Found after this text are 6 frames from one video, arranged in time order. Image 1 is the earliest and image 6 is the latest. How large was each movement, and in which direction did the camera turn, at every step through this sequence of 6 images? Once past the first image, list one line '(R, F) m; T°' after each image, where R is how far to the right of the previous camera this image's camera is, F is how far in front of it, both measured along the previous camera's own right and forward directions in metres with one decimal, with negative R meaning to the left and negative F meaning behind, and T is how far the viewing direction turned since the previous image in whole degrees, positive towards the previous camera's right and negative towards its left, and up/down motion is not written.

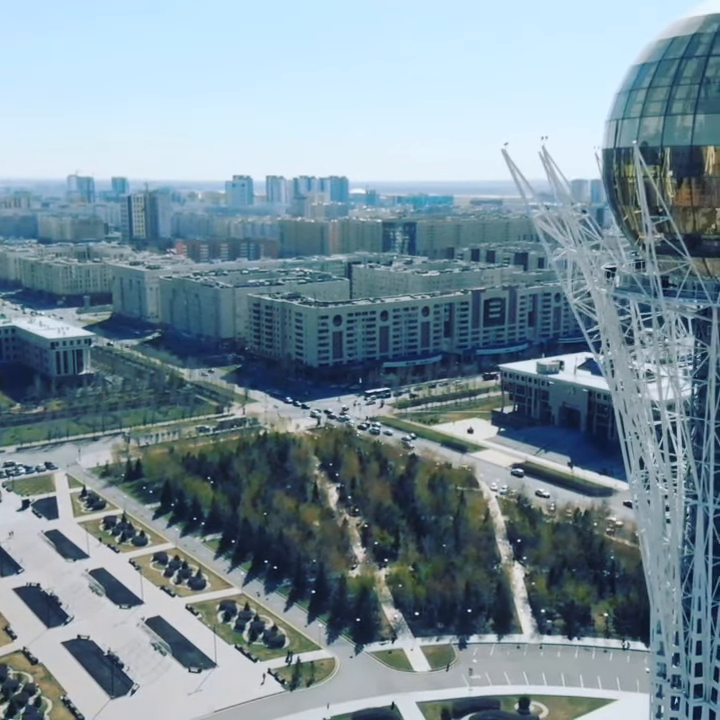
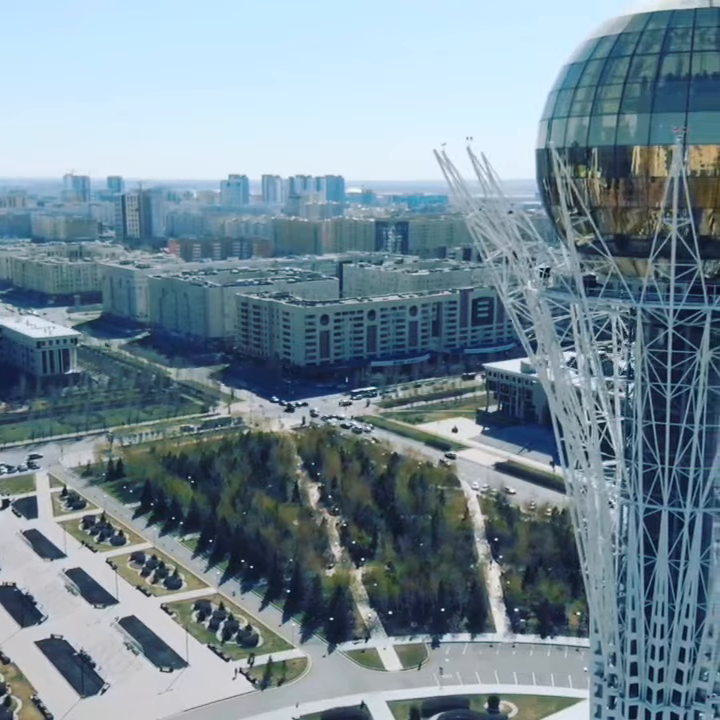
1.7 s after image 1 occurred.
(+0.8, 0.0) m; 0°
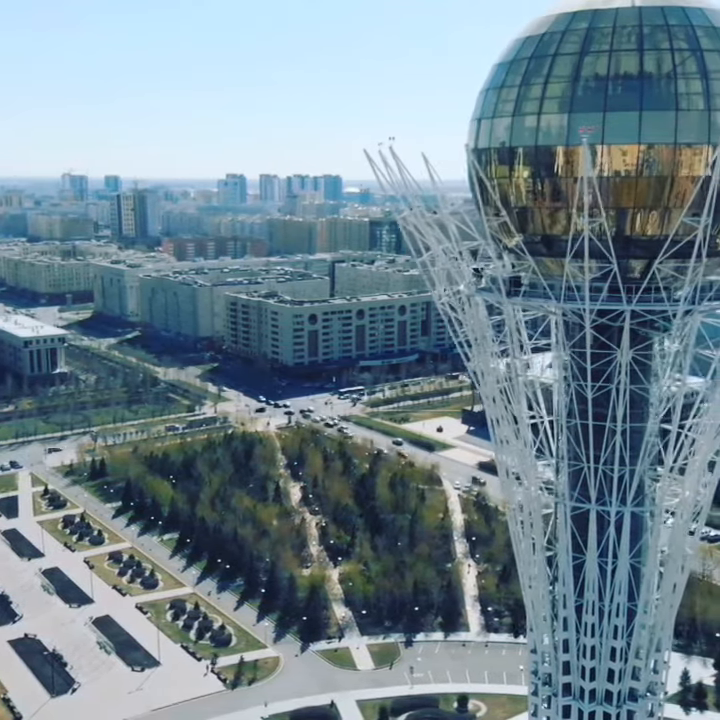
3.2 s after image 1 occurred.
(+0.9, 0.0) m; 0°
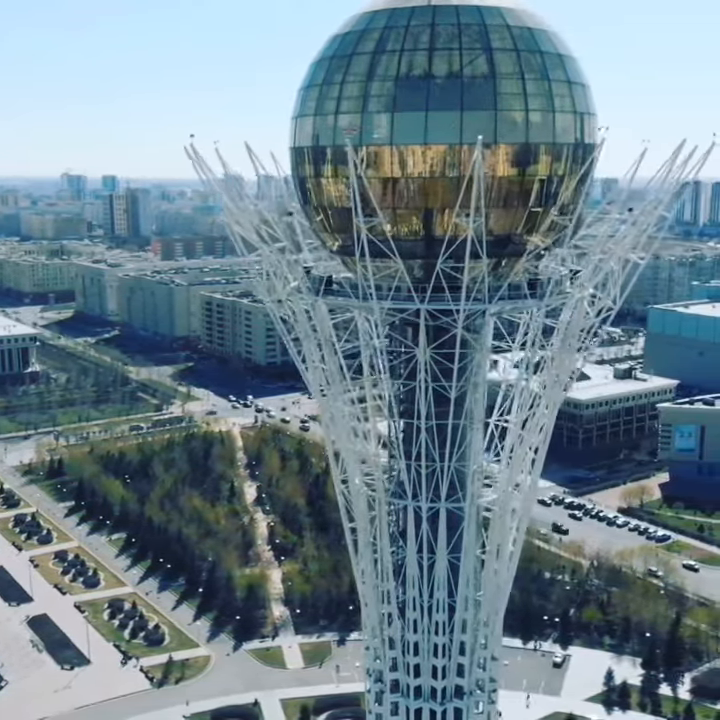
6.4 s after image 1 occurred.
(+2.3, 0.0) m; 0°
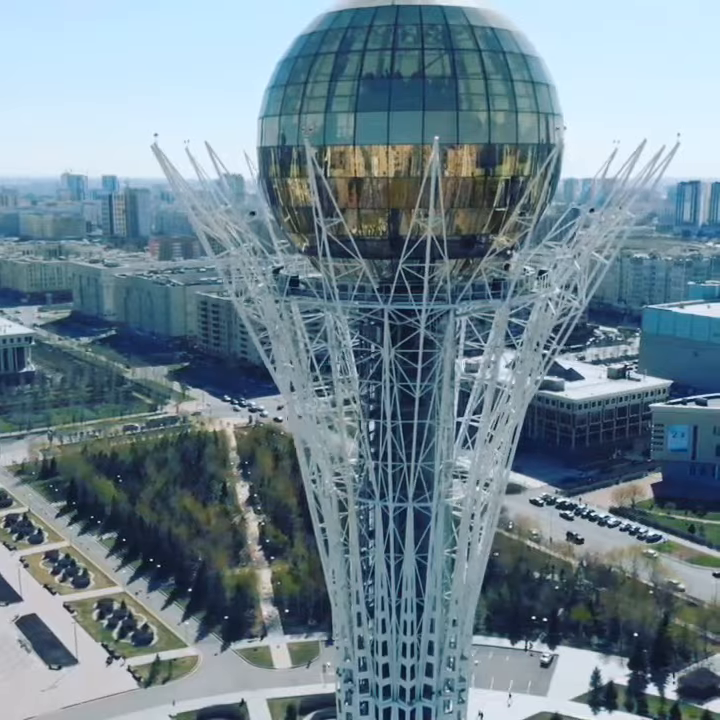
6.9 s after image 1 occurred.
(+0.4, 0.0) m; 0°
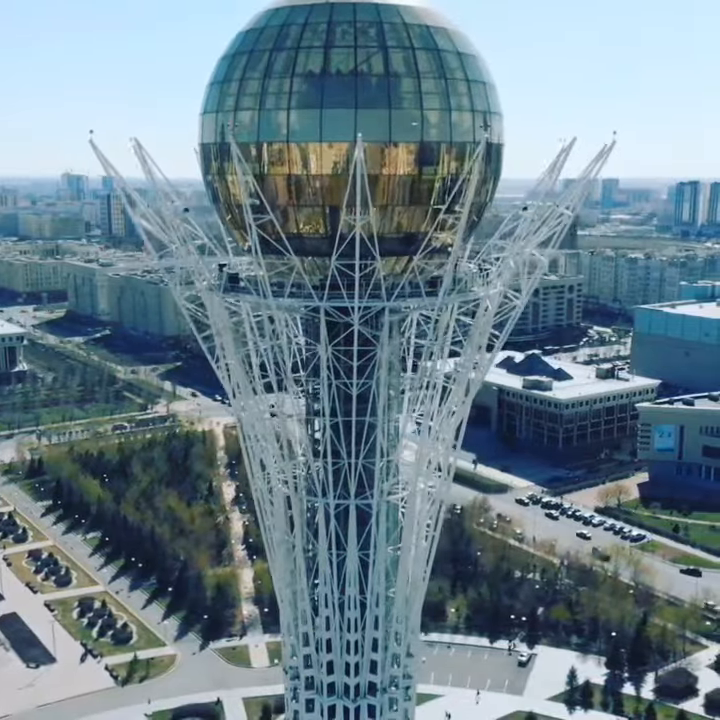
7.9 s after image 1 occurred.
(+0.7, 0.0) m; 0°
